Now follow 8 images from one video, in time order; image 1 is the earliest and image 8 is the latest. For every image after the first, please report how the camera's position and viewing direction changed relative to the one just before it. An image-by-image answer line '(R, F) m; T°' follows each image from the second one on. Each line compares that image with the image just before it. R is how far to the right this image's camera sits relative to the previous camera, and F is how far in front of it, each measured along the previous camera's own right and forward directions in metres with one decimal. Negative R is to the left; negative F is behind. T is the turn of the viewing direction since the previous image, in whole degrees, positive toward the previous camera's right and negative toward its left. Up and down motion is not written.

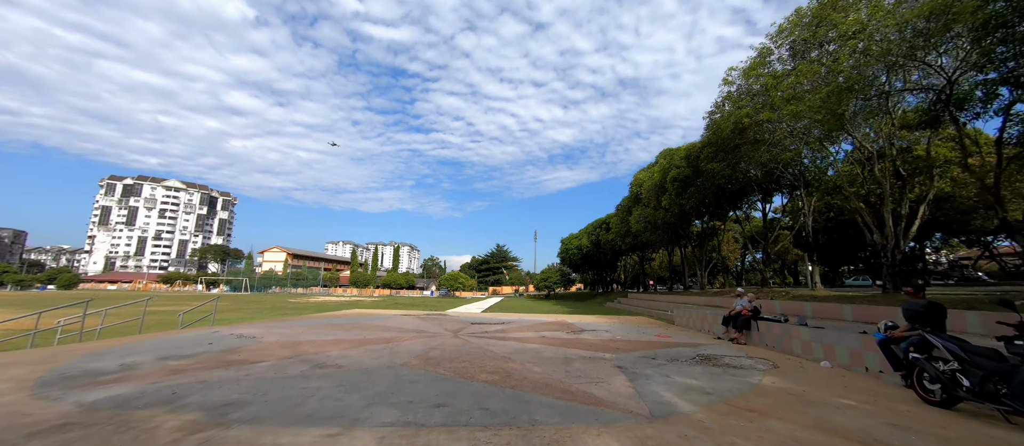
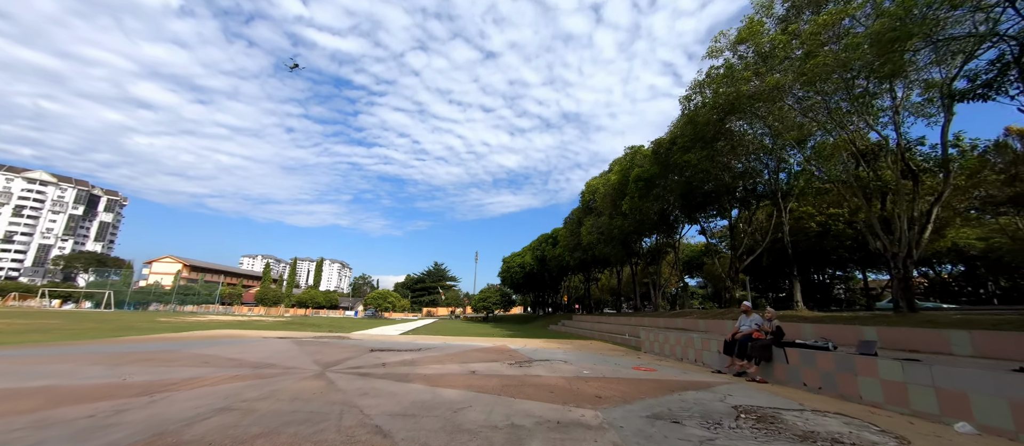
(+0.4, +3.5) m; +9°
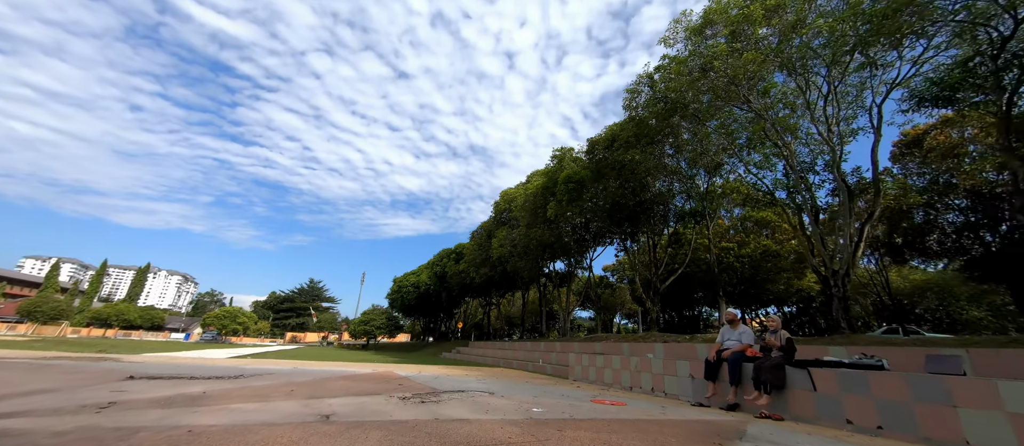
(-0.2, +2.8) m; +16°
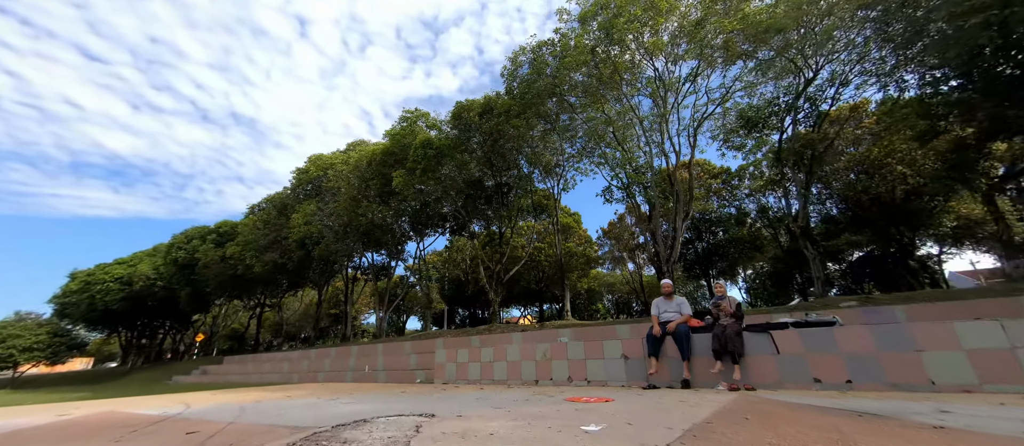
(-1.4, +2.4) m; +32°
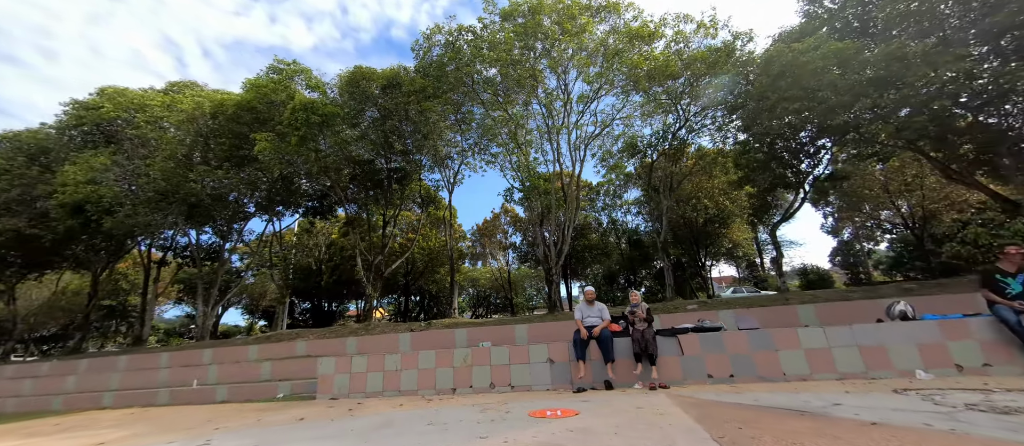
(-1.1, +0.6) m; +22°
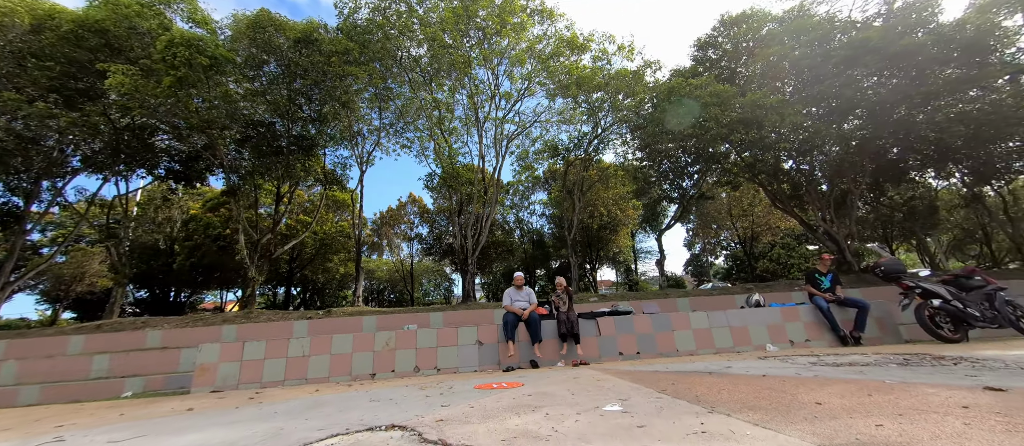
(-0.6, +0.1) m; +16°
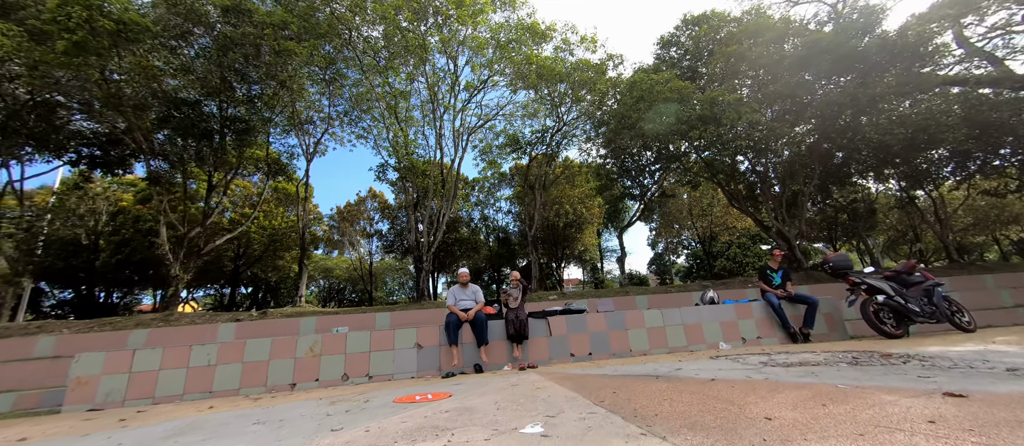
(+0.4, +0.4) m; +5°
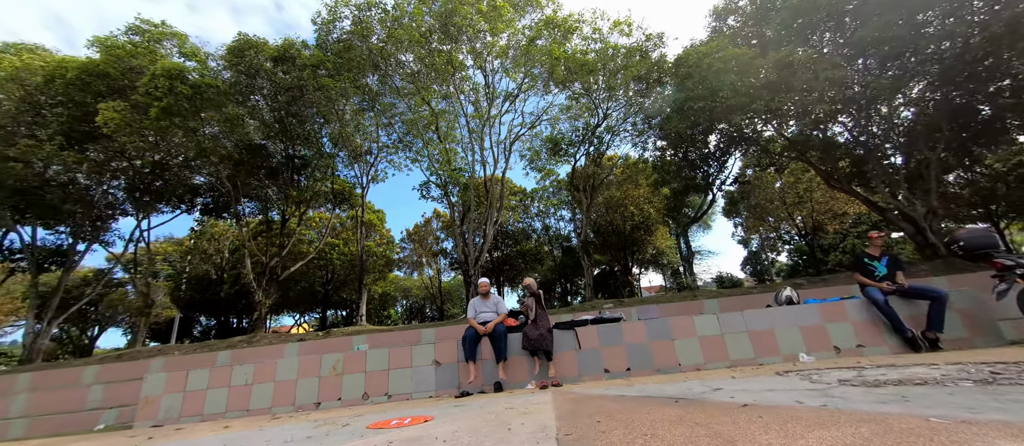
(+0.8, +0.5) m; -12°
